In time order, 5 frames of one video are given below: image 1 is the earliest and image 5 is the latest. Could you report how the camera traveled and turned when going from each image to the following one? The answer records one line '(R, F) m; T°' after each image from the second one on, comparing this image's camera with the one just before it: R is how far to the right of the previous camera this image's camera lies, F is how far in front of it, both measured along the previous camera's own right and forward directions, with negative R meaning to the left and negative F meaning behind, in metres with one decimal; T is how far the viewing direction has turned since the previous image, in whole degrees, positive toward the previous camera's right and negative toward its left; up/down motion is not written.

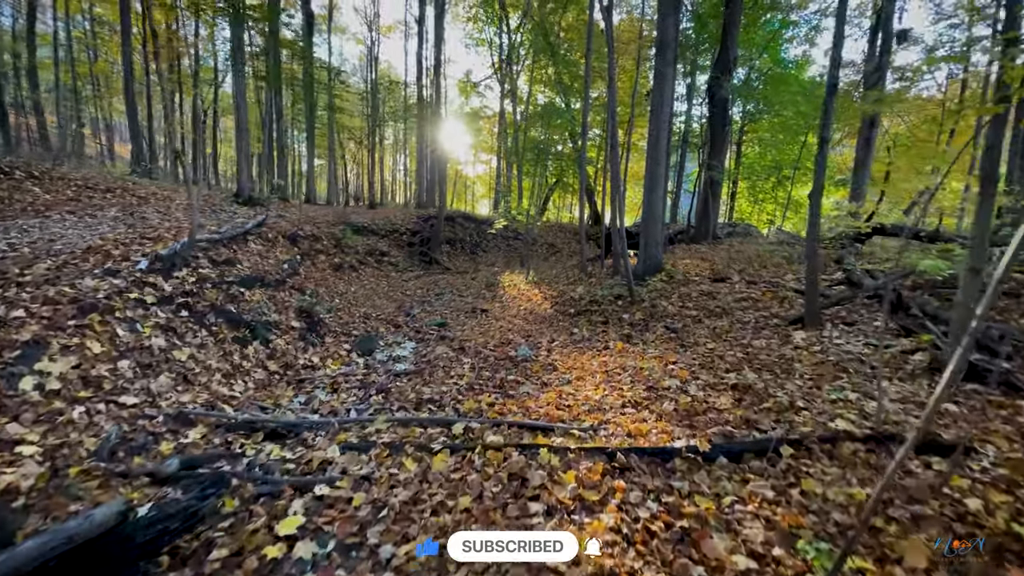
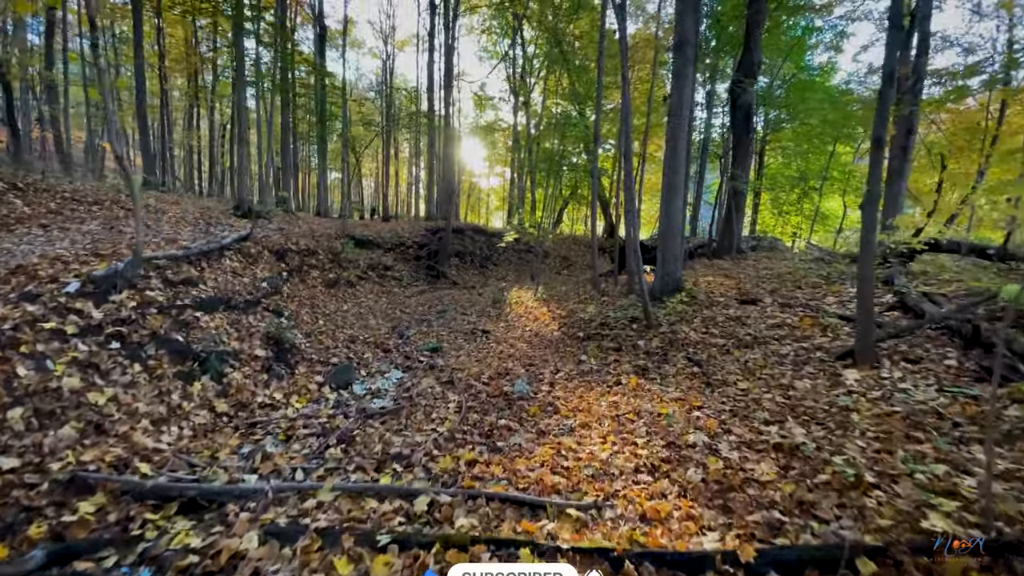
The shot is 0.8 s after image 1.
(+0.3, +1.0) m; -2°
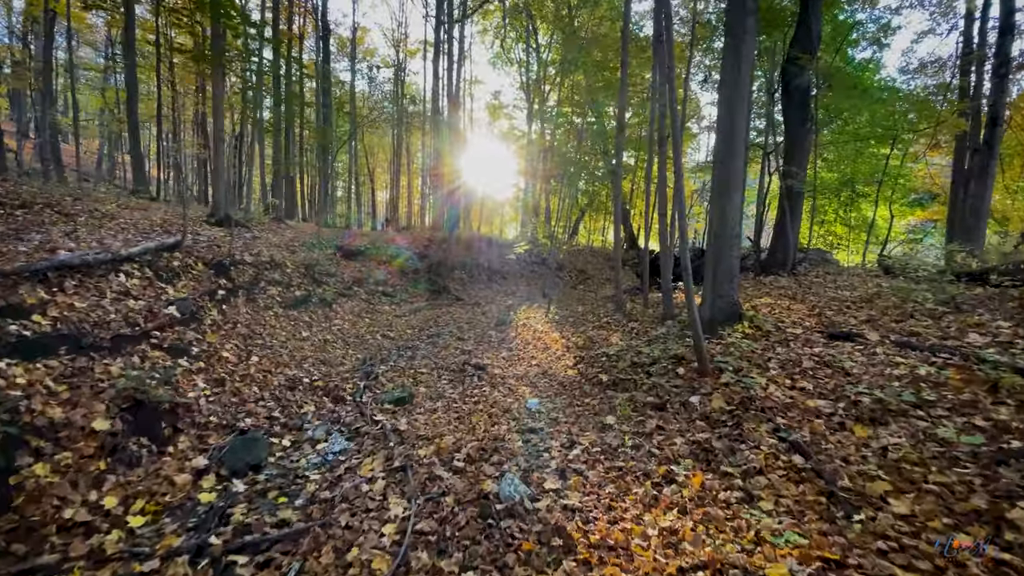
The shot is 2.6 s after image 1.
(+0.3, +2.4) m; -2°
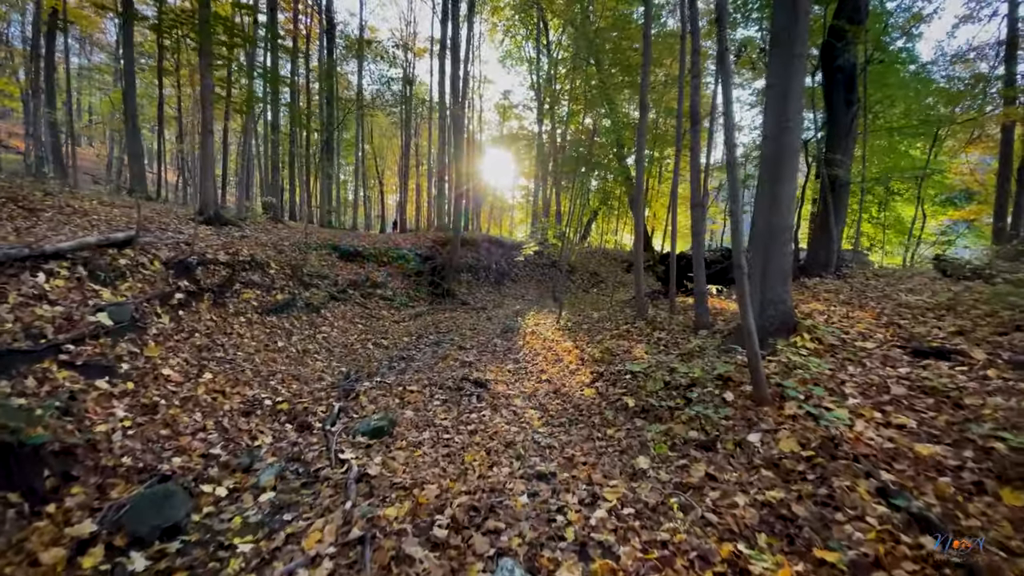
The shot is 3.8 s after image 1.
(+0.1, +1.2) m; -1°
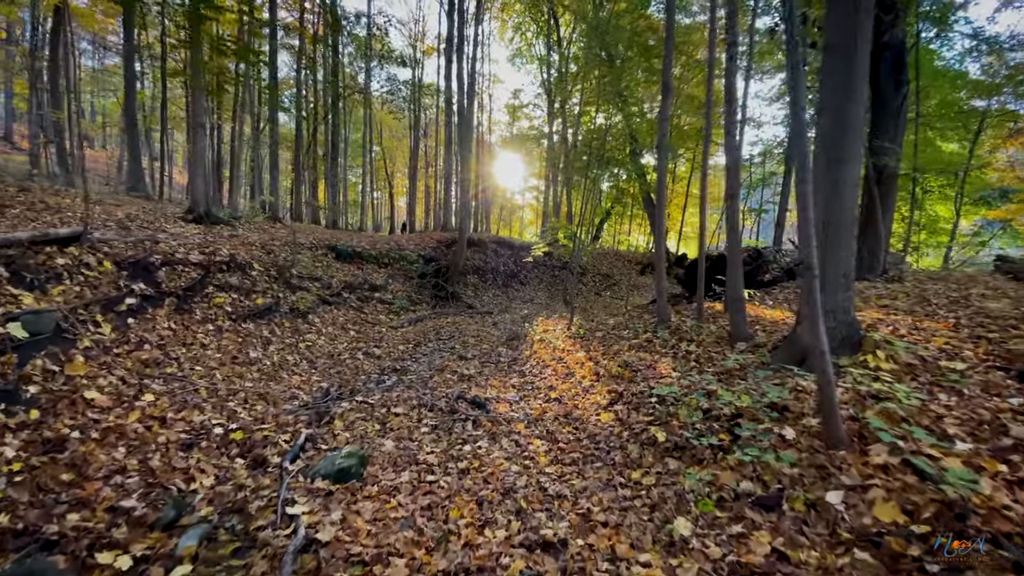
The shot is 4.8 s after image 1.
(+0.1, +1.0) m; -1°
